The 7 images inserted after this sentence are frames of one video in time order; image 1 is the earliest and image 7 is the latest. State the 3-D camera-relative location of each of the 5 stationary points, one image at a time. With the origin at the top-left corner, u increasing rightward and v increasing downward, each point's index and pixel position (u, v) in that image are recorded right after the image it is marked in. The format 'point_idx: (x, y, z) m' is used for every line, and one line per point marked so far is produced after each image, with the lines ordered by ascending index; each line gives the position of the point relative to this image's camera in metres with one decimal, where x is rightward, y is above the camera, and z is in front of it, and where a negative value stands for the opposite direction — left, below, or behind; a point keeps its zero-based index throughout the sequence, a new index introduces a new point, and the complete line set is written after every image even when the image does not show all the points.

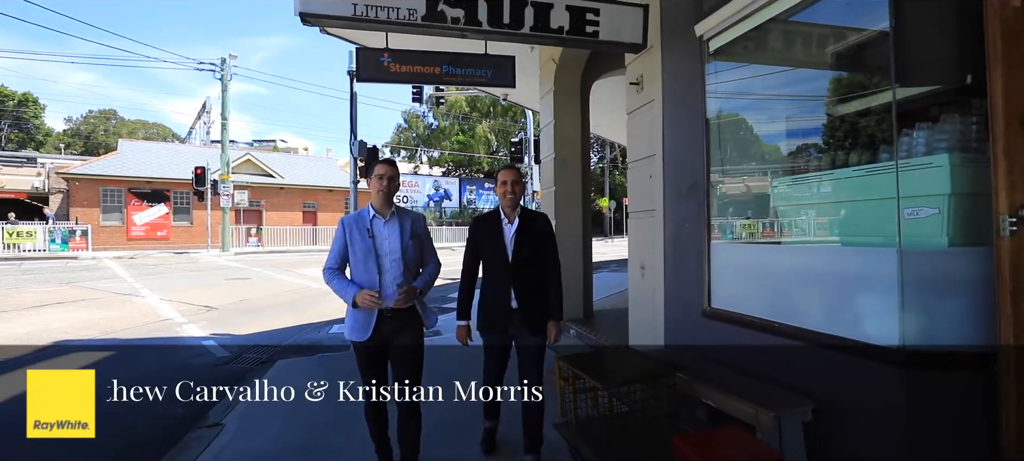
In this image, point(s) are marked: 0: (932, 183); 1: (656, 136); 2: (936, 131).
0: (+1.9, +0.2, +2.2) m
1: (+1.2, +0.8, +4.1) m
2: (+2.0, +0.5, +2.2) m
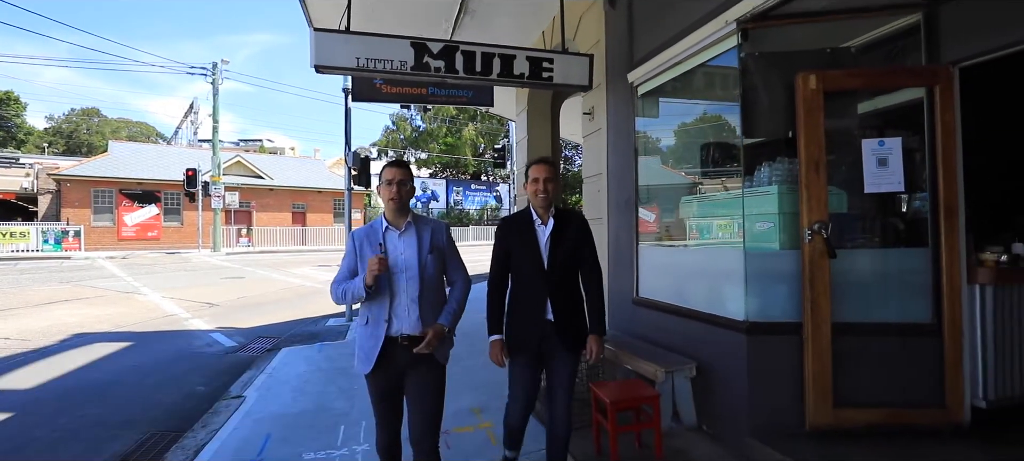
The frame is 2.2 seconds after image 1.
0: (+1.7, +0.2, +3.2) m
1: (+0.9, +0.8, +5.1) m
2: (+1.8, +0.4, +3.2) m
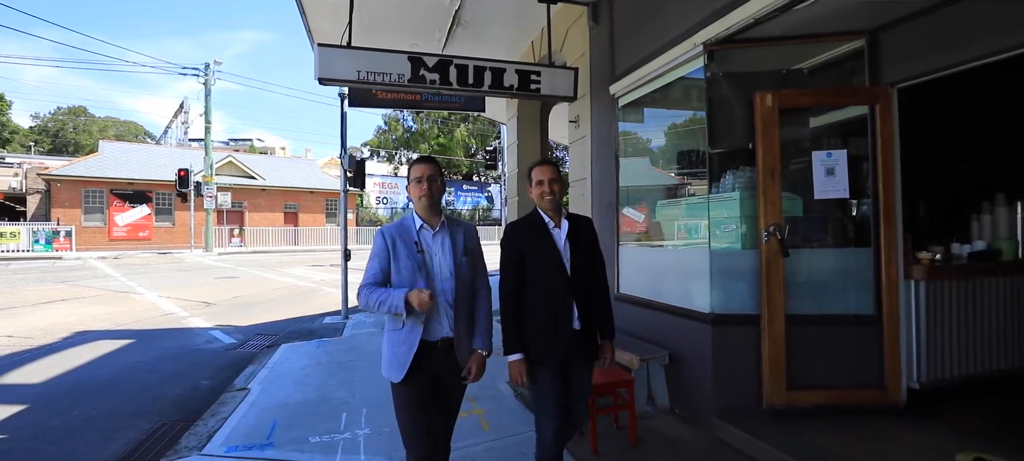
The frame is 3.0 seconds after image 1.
0: (+1.6, +0.2, +3.6) m
1: (+0.8, +0.7, +5.4) m
2: (+1.7, +0.4, +3.6) m
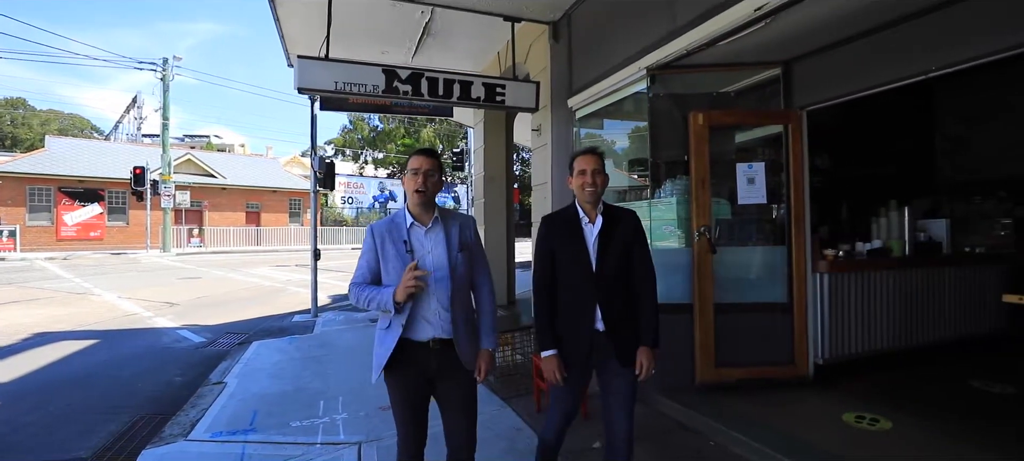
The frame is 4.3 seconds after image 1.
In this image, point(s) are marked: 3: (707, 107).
0: (+1.3, +0.2, +4.1) m
1: (+0.4, +0.7, +5.9) m
2: (+1.4, +0.4, +4.1) m
3: (+1.7, +1.1, +4.2) m
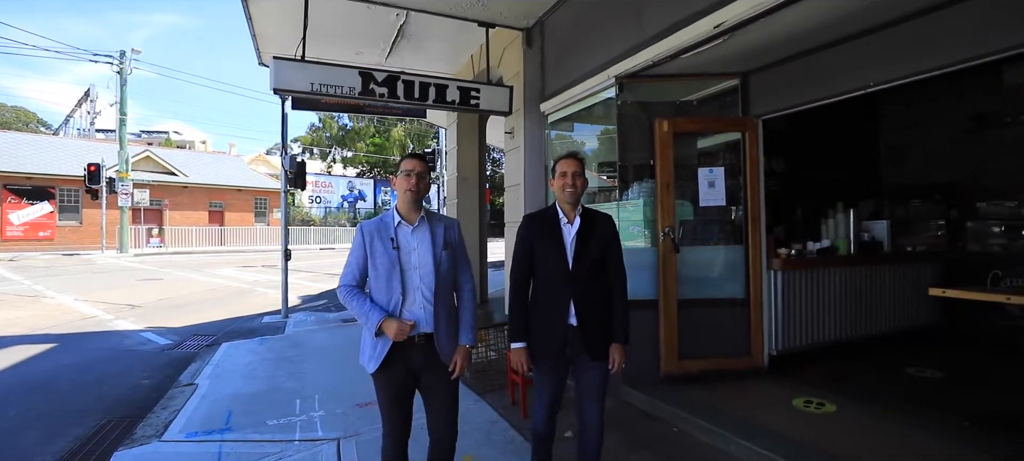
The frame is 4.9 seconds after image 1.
0: (+1.1, +0.2, +4.3) m
1: (+0.1, +0.7, +6.1) m
2: (+1.2, +0.4, +4.3) m
3: (+1.5, +1.1, +4.4) m
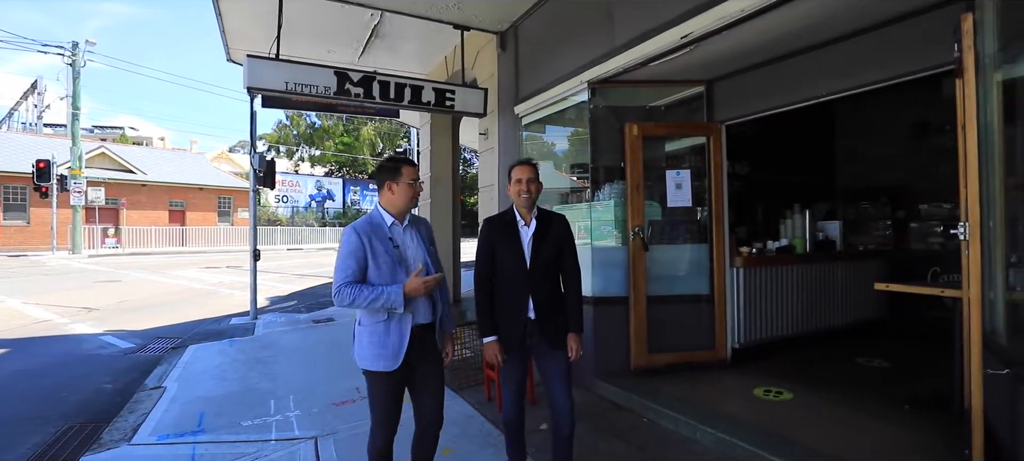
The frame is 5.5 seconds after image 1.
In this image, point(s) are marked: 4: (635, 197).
0: (+0.9, +0.2, +4.5) m
1: (-0.2, +0.7, +6.2) m
2: (+1.0, +0.4, +4.5) m
3: (+1.2, +1.1, +4.6) m
4: (+1.1, +0.3, +4.4) m
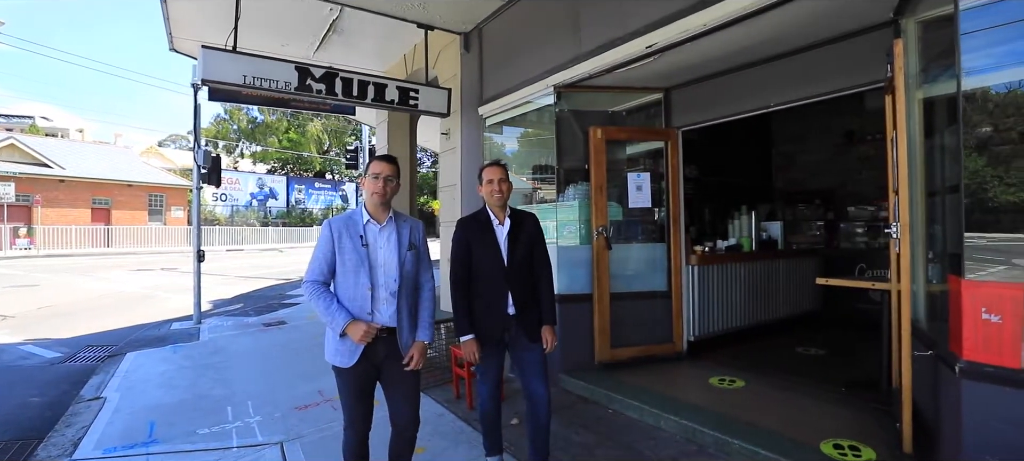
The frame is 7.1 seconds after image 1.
0: (+0.6, +0.2, +4.6) m
1: (-0.7, +0.7, +6.2) m
2: (+0.6, +0.4, +4.7) m
3: (+0.9, +1.1, +4.8) m
4: (+0.8, +0.3, +4.5) m
